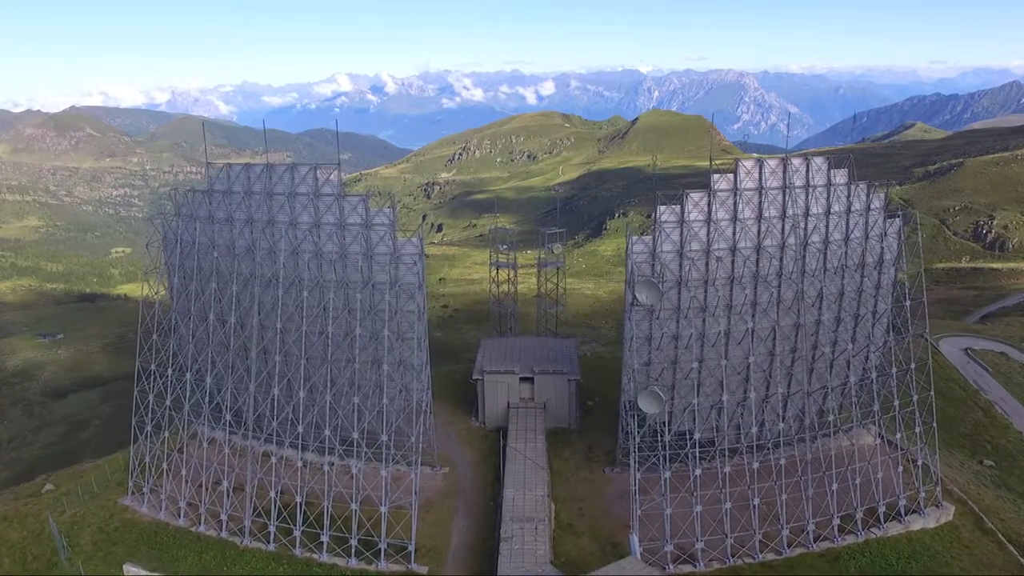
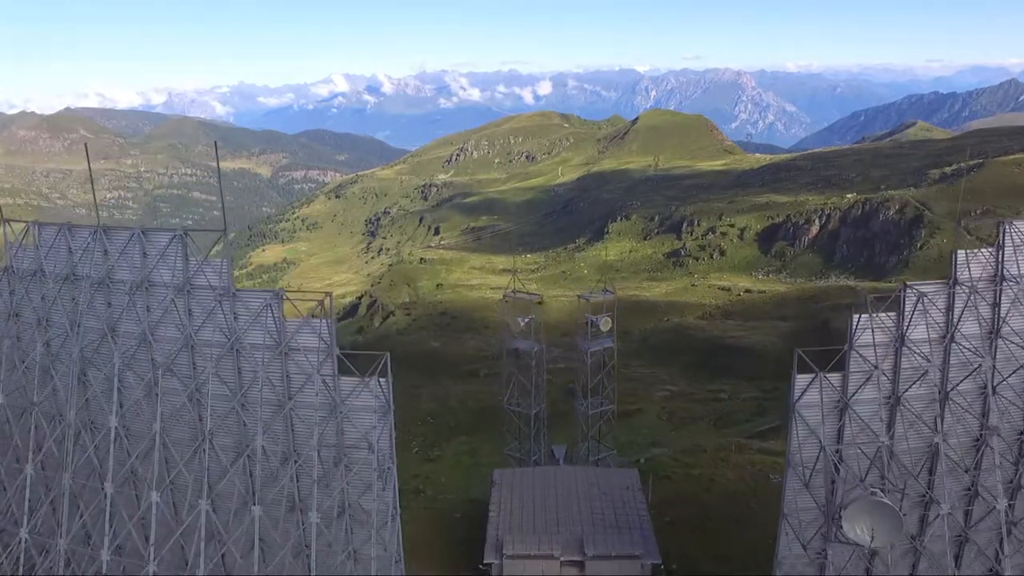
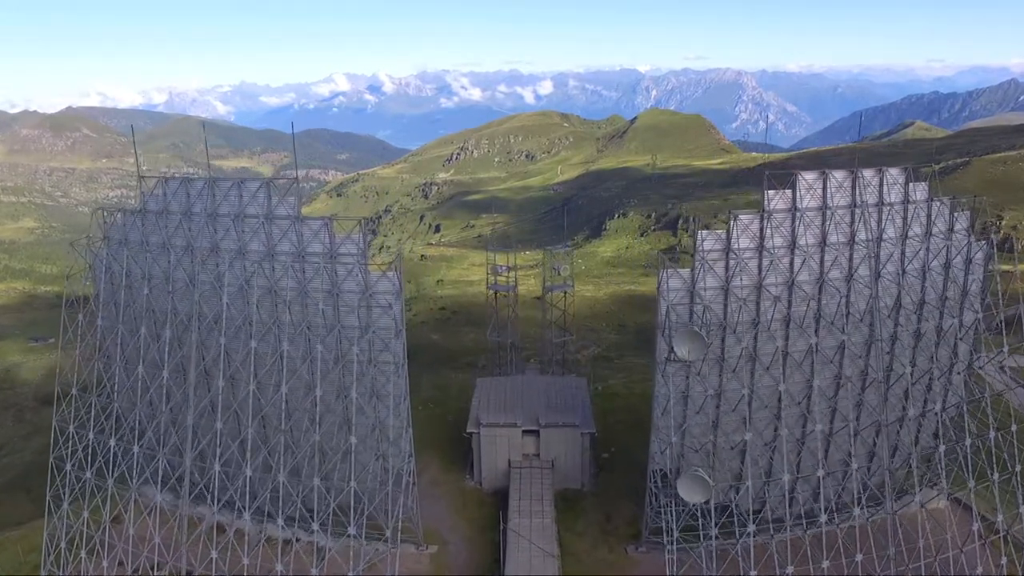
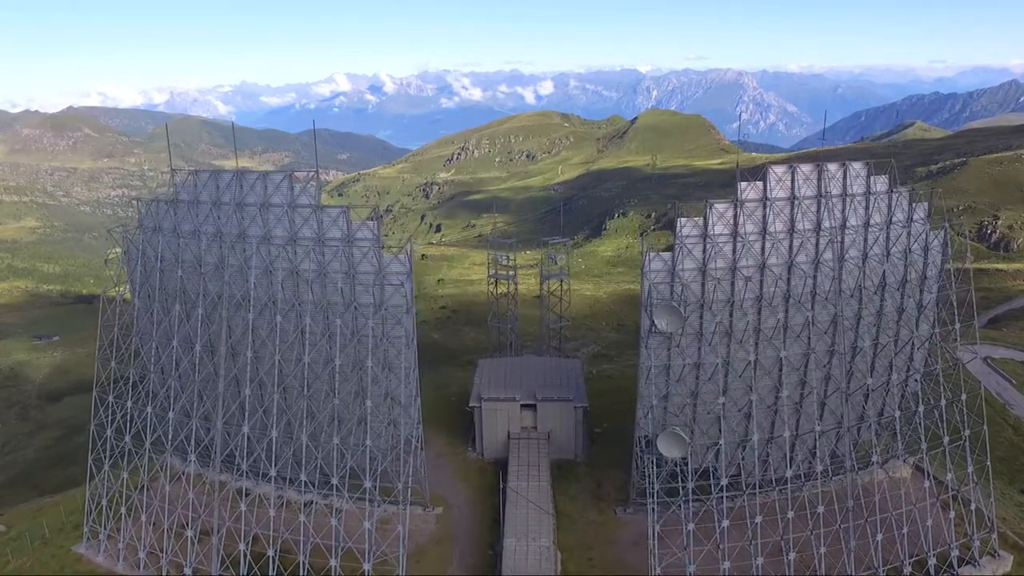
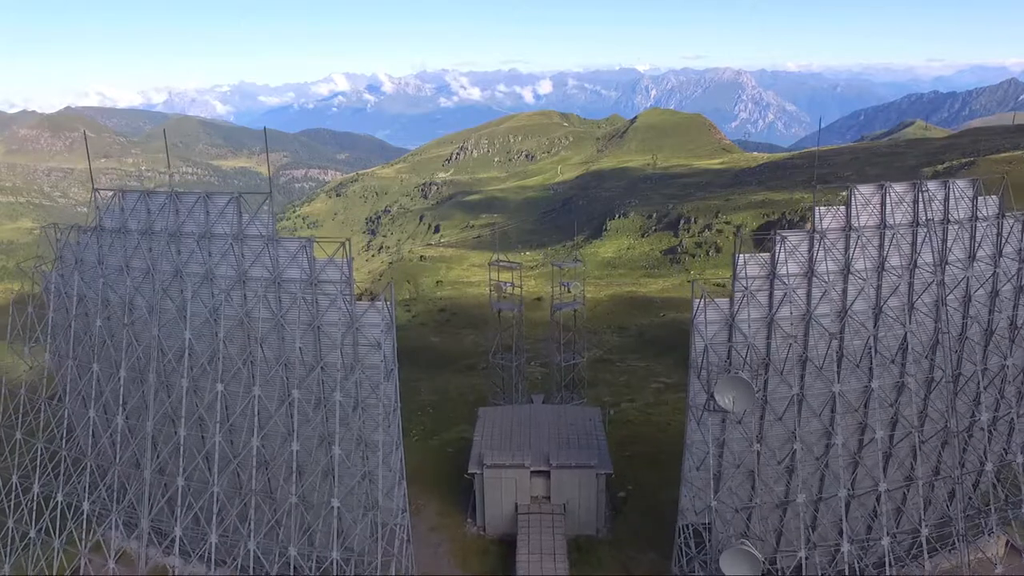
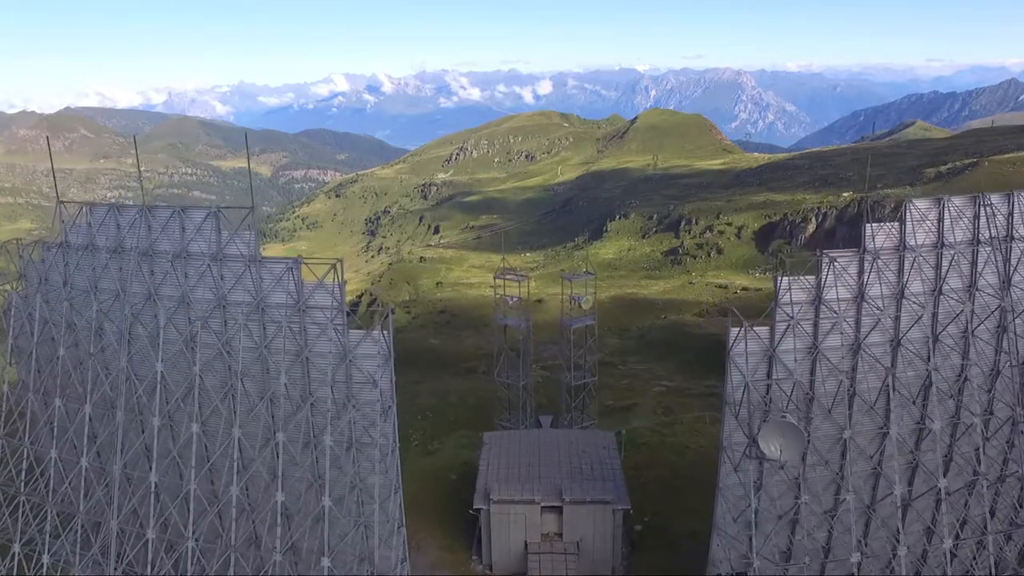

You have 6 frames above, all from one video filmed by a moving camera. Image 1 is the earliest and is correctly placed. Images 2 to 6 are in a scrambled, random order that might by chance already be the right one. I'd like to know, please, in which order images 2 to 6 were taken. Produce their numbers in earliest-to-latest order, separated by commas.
4, 3, 5, 6, 2
